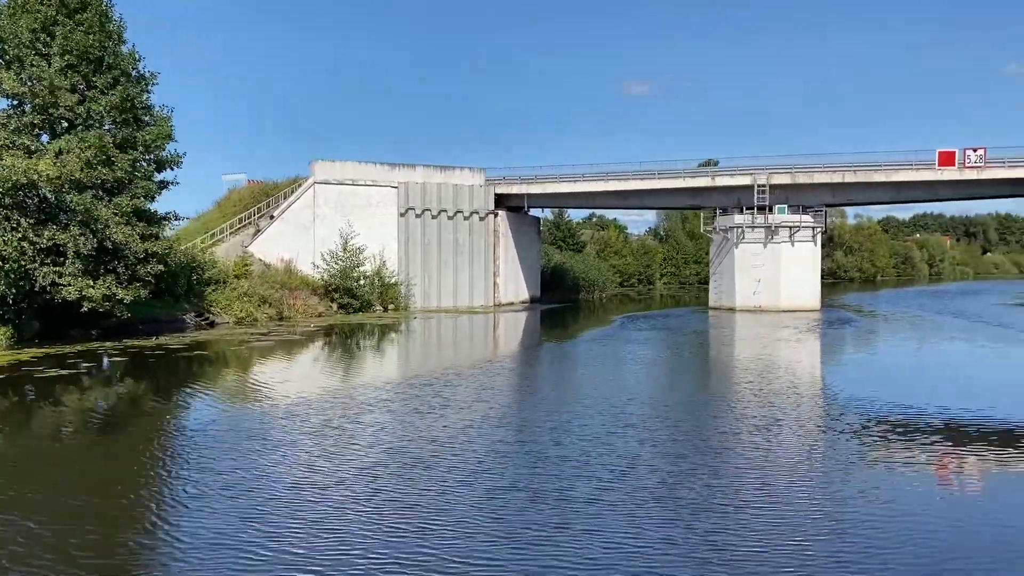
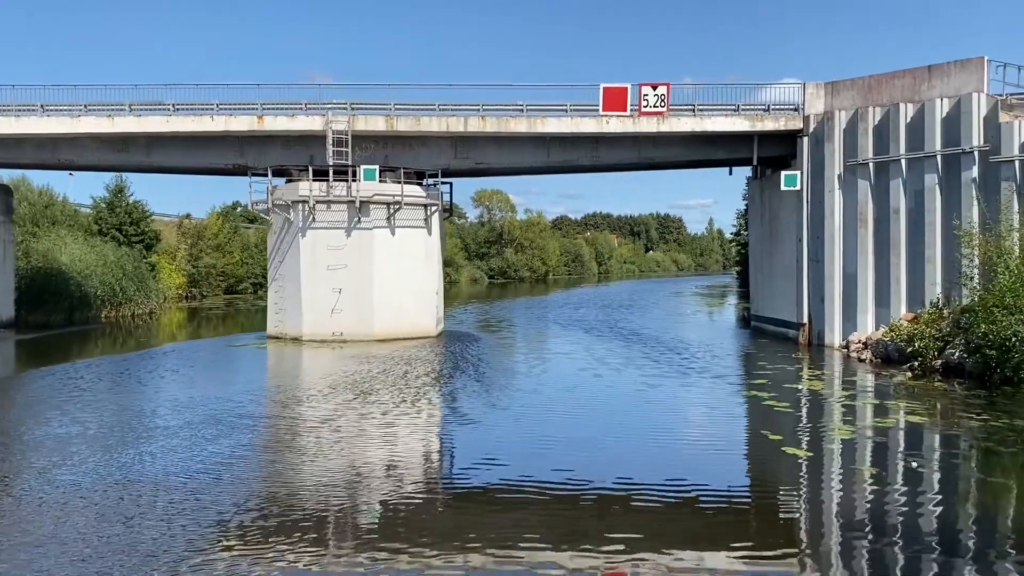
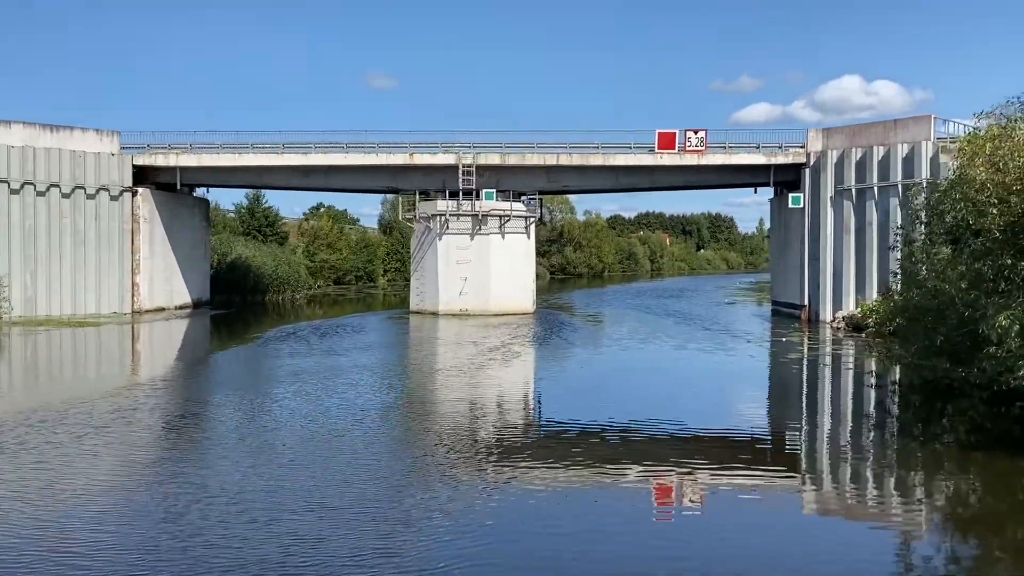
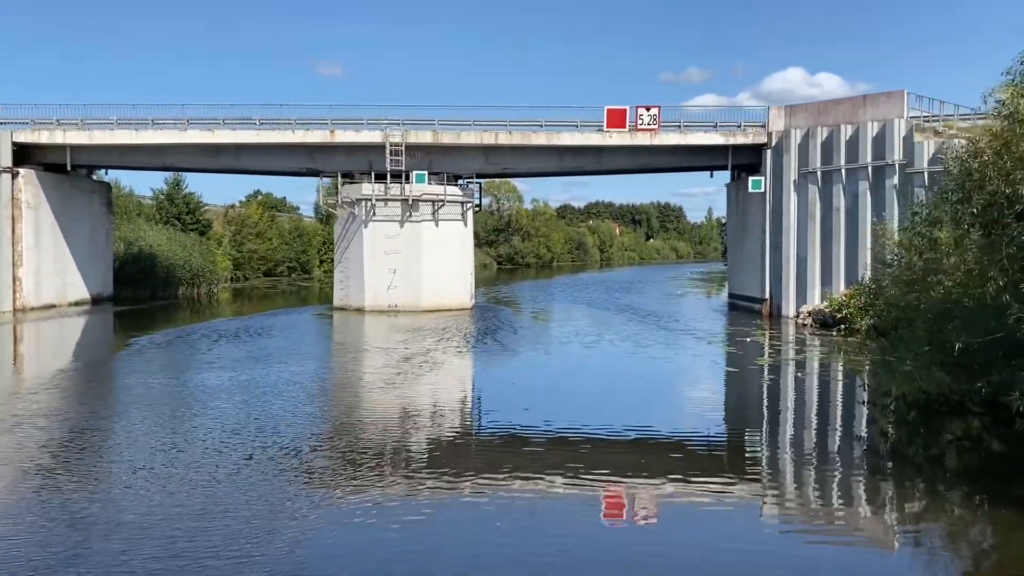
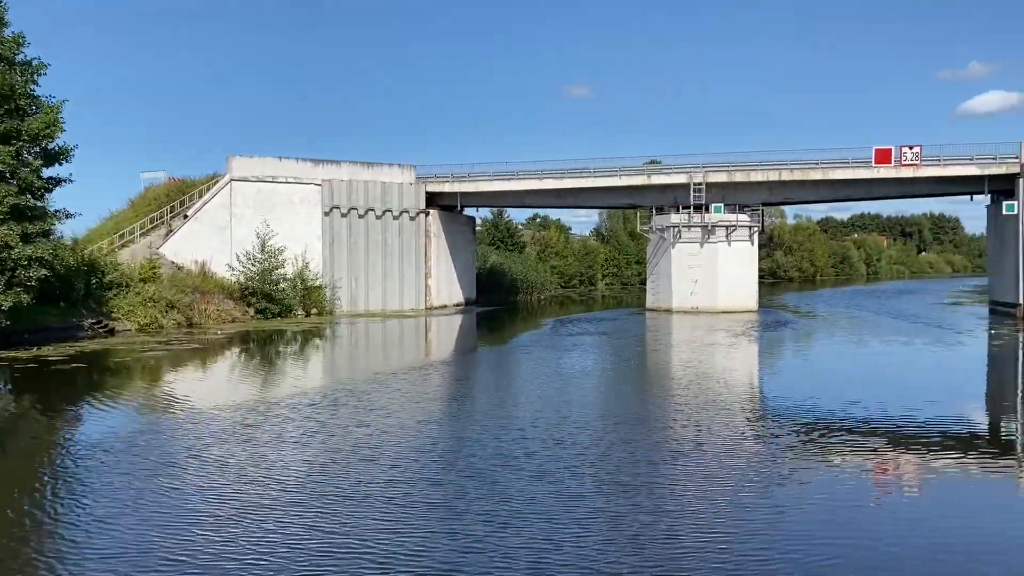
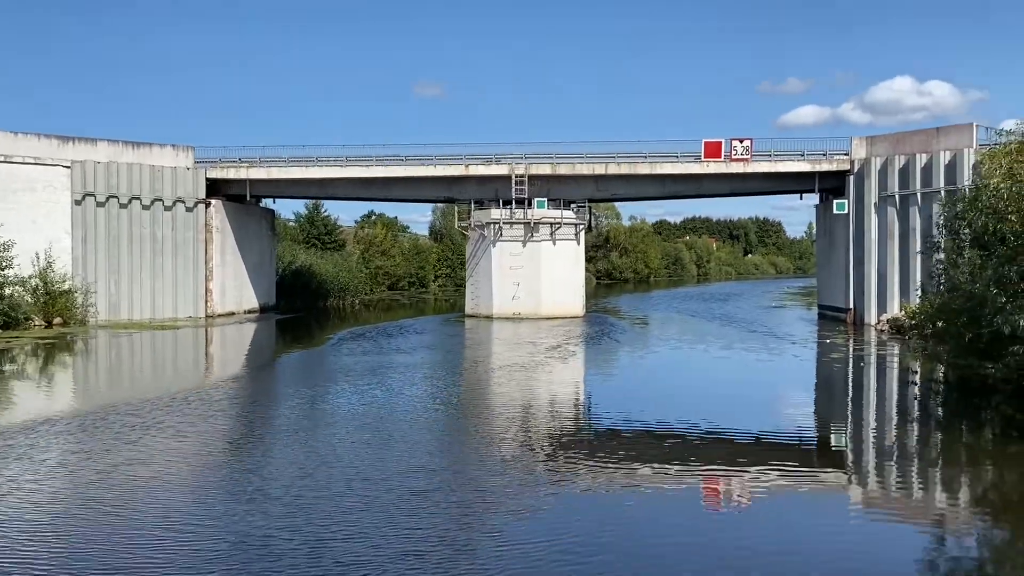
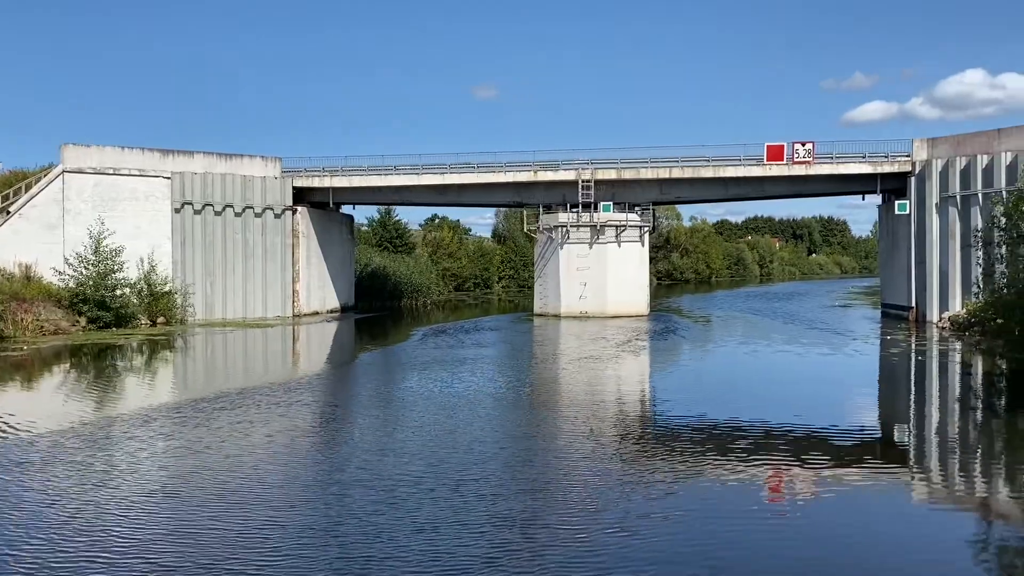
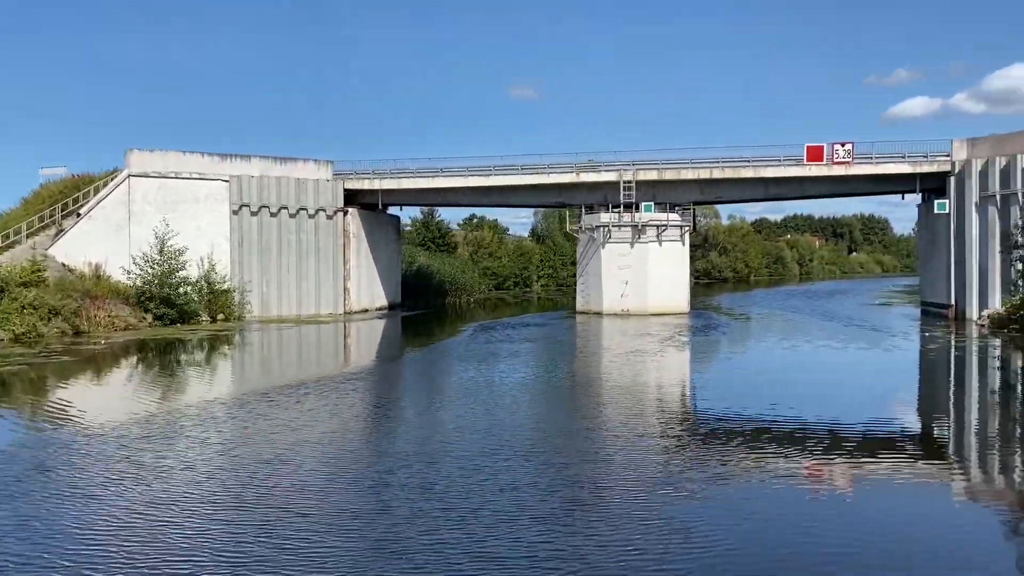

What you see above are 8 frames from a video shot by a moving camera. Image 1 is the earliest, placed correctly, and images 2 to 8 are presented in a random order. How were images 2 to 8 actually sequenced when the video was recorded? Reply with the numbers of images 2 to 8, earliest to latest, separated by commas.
5, 8, 7, 6, 3, 4, 2
